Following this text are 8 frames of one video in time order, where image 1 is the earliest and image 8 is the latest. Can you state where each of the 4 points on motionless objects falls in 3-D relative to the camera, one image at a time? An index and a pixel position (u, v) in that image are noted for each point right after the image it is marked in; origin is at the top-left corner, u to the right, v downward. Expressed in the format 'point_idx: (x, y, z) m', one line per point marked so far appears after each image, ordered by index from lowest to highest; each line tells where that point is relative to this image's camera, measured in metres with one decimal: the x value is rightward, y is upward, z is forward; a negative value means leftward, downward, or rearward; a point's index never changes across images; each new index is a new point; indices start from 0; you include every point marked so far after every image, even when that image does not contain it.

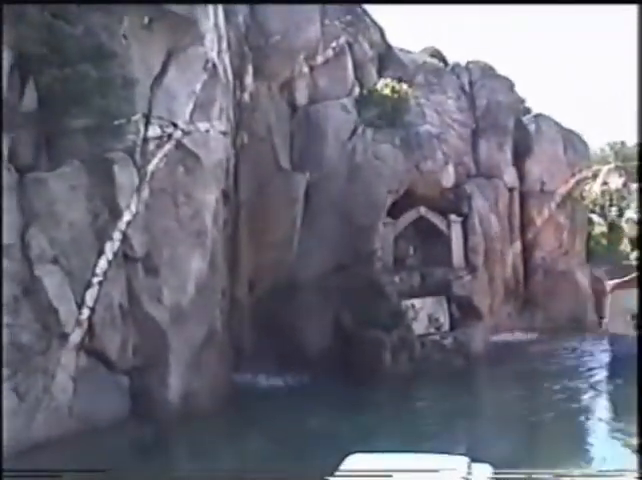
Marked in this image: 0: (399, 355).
0: (+0.8, -1.1, +9.8) m
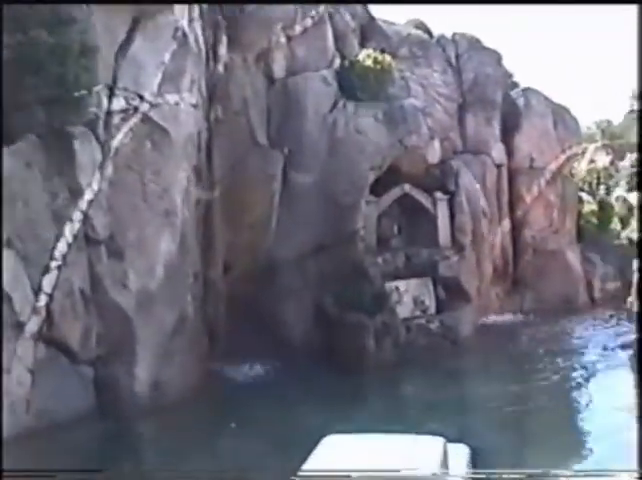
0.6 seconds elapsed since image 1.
0: (+0.6, -0.9, +9.3) m
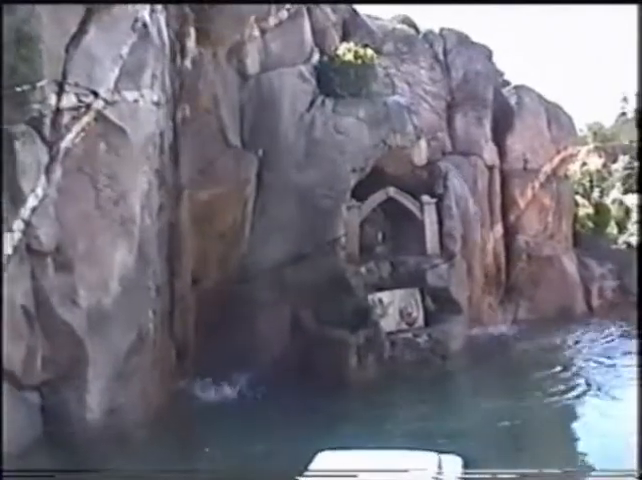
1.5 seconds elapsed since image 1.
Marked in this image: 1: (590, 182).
0: (+0.4, -1.0, +8.6) m
1: (+3.3, +0.7, +12.1) m
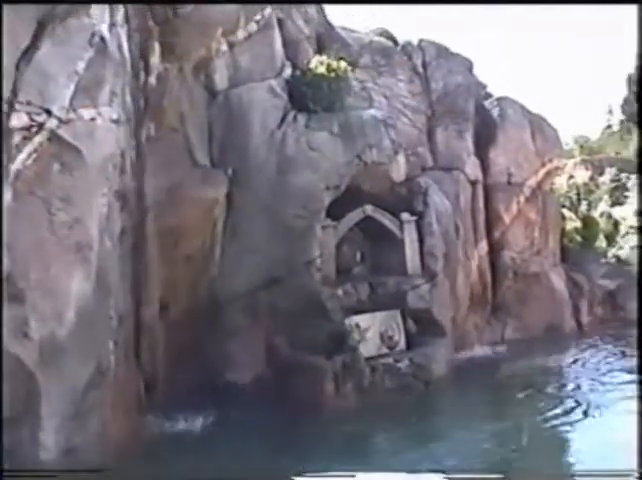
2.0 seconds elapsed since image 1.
0: (+0.2, -1.2, +8.2) m
1: (+3.0, +0.5, +11.7) m
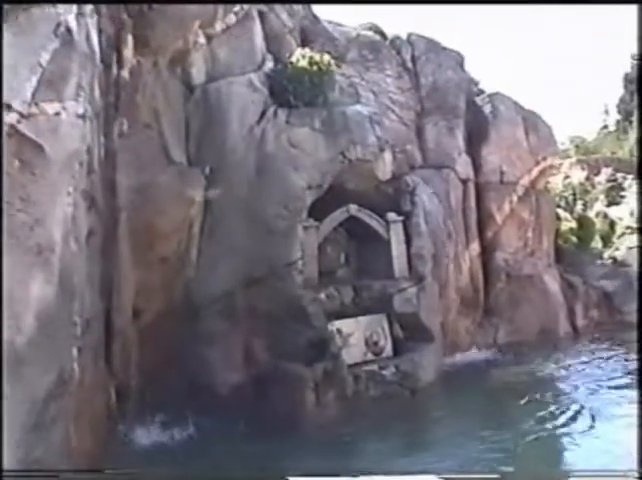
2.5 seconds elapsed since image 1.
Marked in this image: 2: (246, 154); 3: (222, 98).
0: (0.0, -1.2, +7.8) m
1: (+2.9, +0.5, +11.3) m
2: (-0.6, +0.7, +8.4) m
3: (-0.8, +1.2, +8.5) m
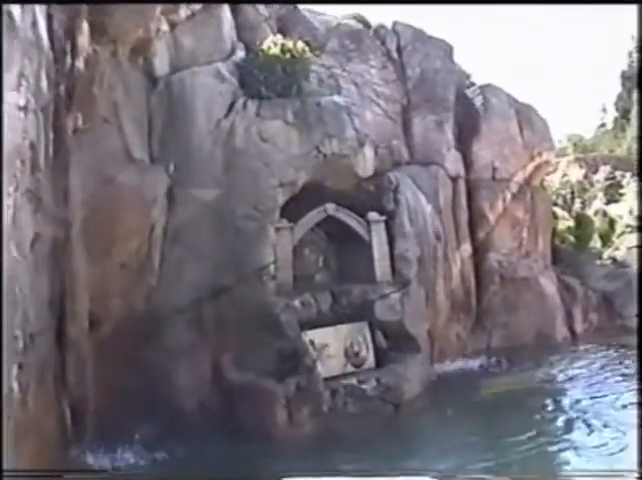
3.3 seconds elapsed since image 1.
0: (-0.1, -1.2, +7.1) m
1: (+2.7, +0.5, +10.6) m
2: (-0.8, +0.7, +7.7) m
3: (-1.1, +1.2, +7.8) m
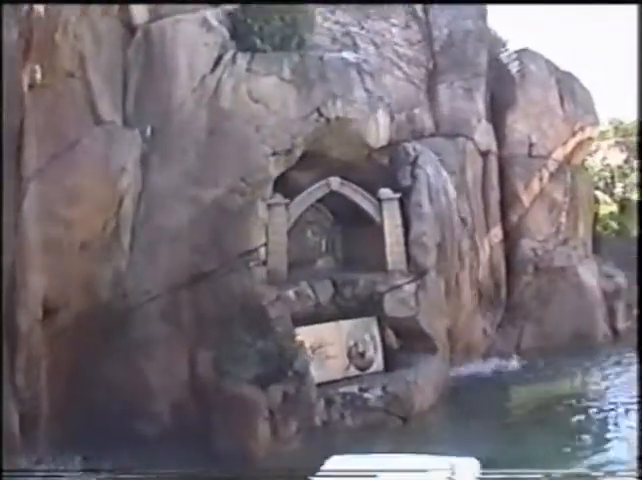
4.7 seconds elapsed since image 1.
0: (-0.2, -1.1, +5.9) m
1: (+2.8, +0.7, +9.4) m
2: (-0.8, +0.8, +6.6) m
3: (-1.0, +1.3, +6.6) m
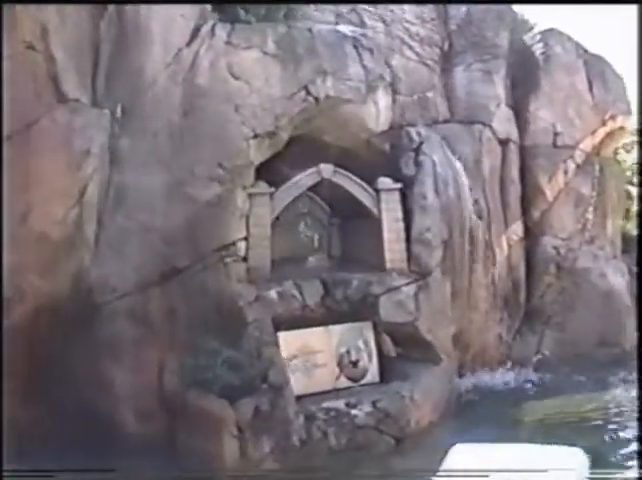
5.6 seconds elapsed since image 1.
0: (-0.3, -1.1, +5.3) m
1: (+2.8, +0.7, +8.5) m
2: (-0.9, +0.9, +5.9) m
3: (-1.1, +1.4, +6.0) m
